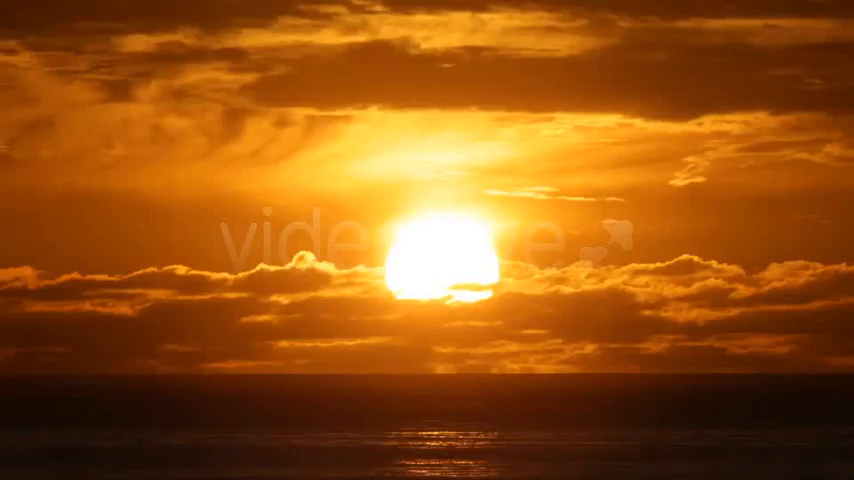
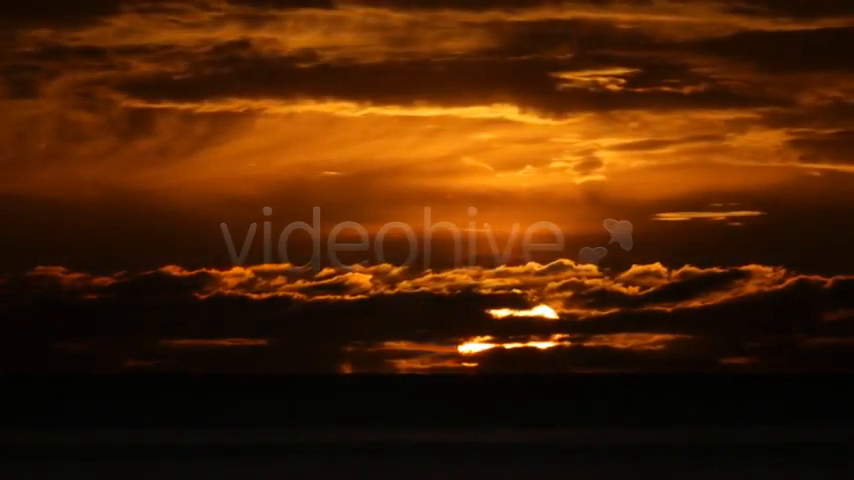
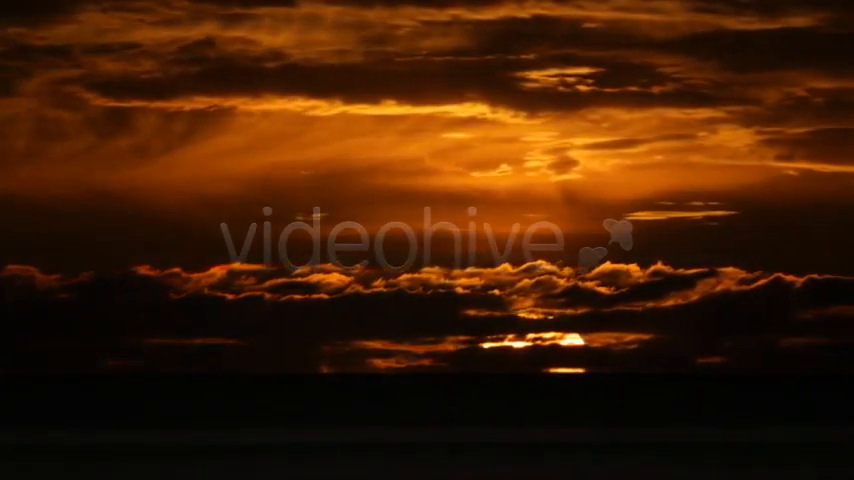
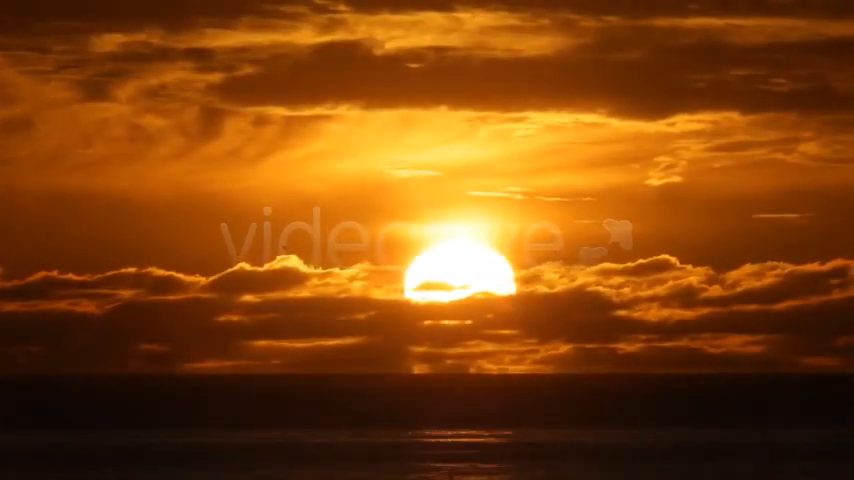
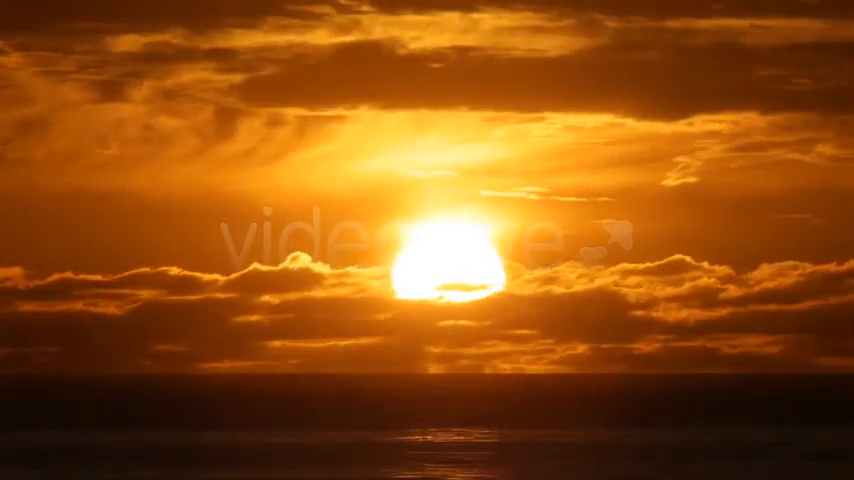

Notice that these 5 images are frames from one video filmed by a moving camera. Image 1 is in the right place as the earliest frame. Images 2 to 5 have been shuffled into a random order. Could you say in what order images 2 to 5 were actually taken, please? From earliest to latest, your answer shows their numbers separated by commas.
5, 4, 2, 3
